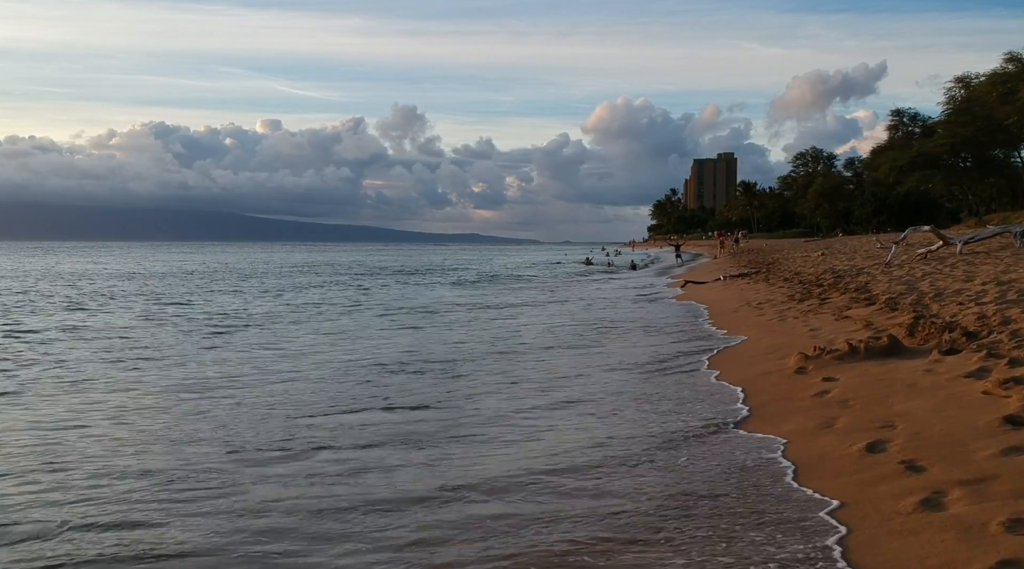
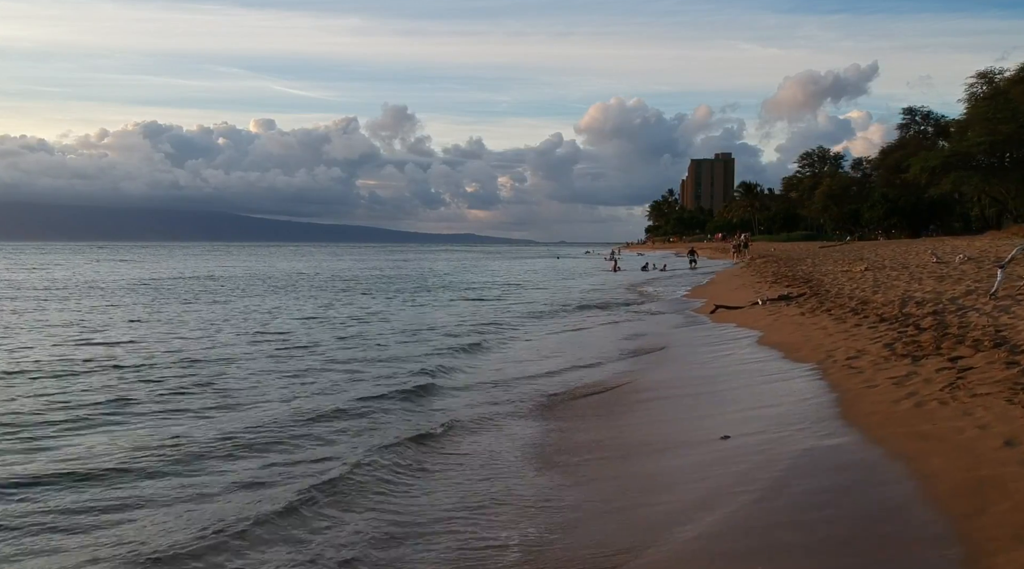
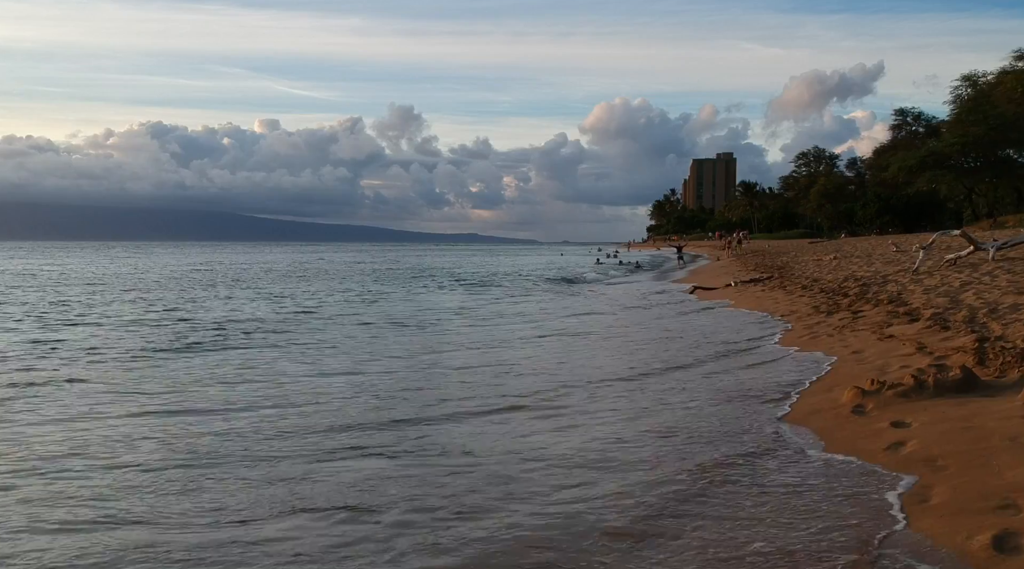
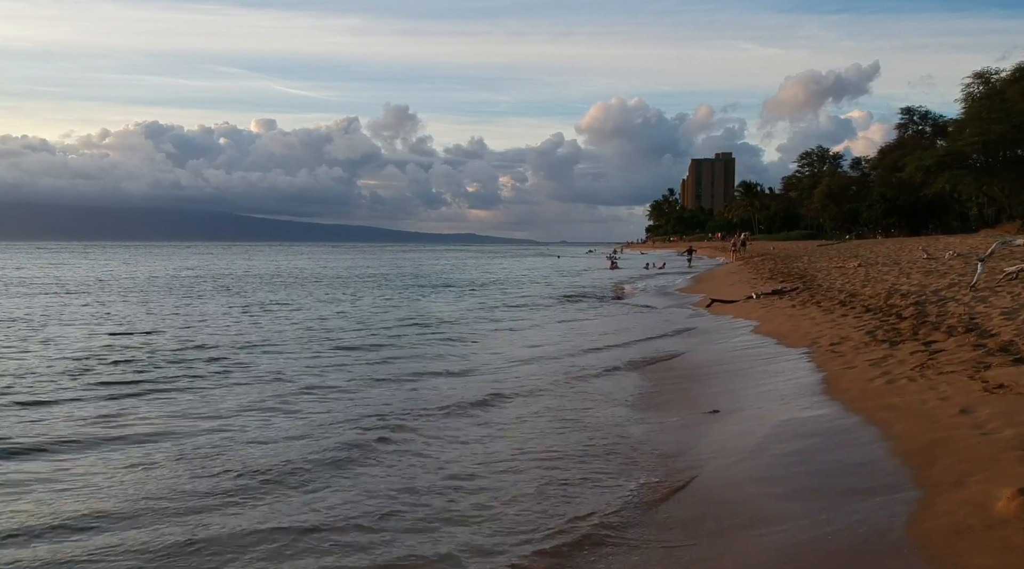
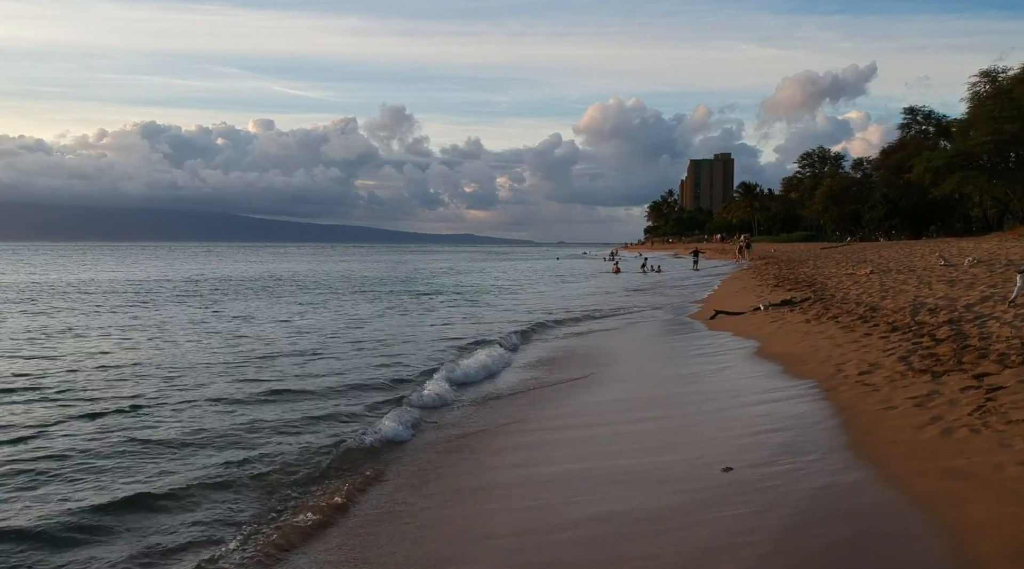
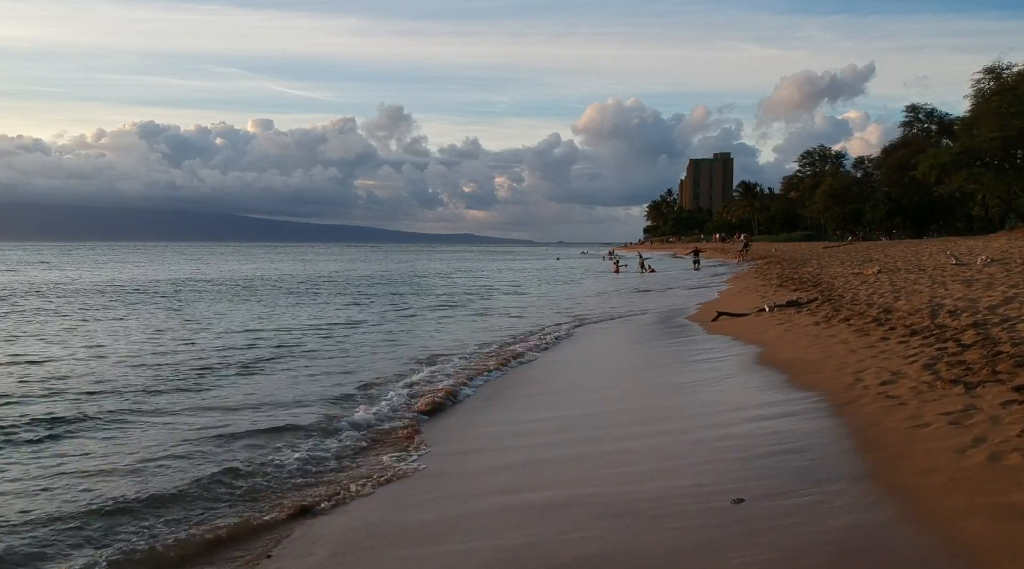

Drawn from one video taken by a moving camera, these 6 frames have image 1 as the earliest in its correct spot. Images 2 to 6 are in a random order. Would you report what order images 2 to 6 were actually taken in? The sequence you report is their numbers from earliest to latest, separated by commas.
3, 4, 2, 5, 6
